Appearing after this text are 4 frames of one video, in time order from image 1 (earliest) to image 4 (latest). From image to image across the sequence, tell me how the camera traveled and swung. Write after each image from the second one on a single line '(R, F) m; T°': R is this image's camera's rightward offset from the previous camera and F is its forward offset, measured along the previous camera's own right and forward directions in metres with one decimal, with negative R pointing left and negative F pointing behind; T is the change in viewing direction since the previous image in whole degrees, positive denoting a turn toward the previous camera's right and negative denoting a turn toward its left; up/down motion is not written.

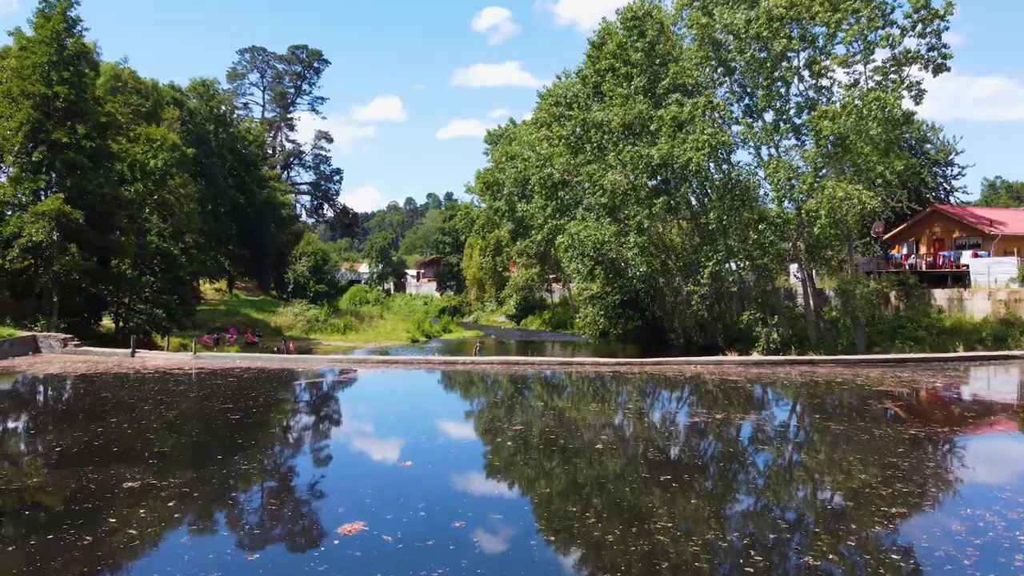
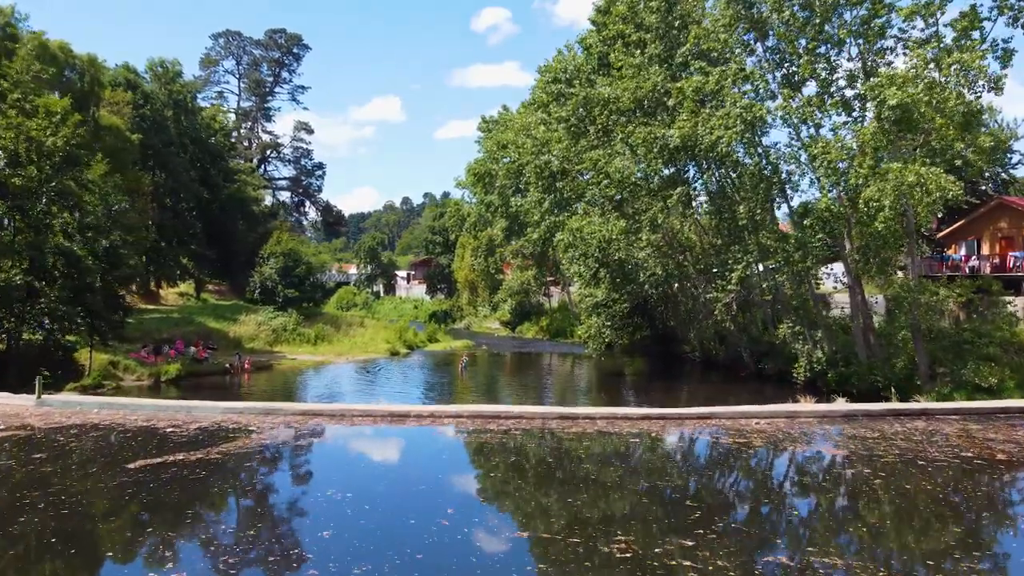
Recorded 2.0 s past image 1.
(+0.3, +4.3) m; 0°
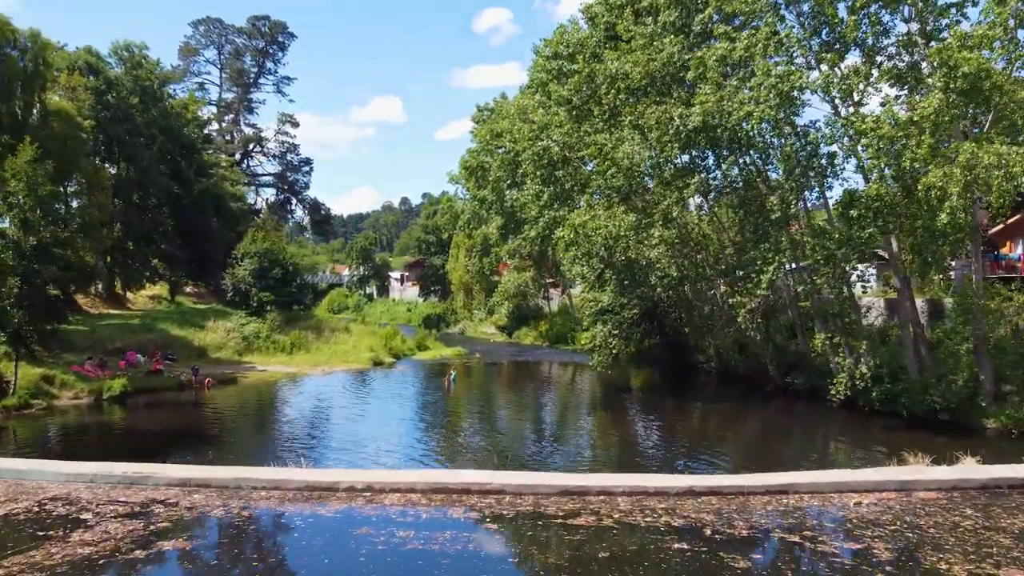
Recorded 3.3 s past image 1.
(+0.2, +3.0) m; 0°
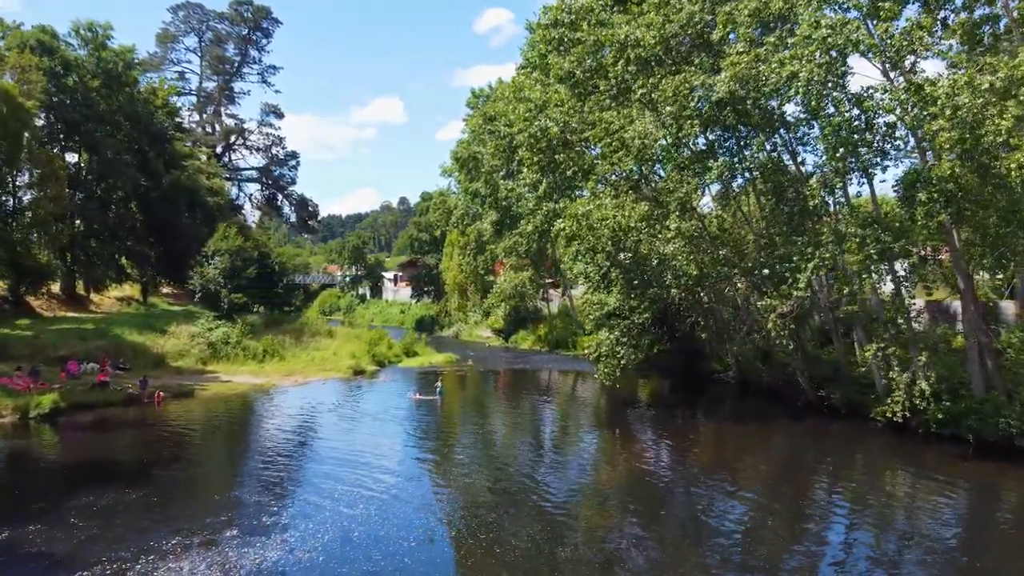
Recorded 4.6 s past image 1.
(+0.2, +2.9) m; 0°
